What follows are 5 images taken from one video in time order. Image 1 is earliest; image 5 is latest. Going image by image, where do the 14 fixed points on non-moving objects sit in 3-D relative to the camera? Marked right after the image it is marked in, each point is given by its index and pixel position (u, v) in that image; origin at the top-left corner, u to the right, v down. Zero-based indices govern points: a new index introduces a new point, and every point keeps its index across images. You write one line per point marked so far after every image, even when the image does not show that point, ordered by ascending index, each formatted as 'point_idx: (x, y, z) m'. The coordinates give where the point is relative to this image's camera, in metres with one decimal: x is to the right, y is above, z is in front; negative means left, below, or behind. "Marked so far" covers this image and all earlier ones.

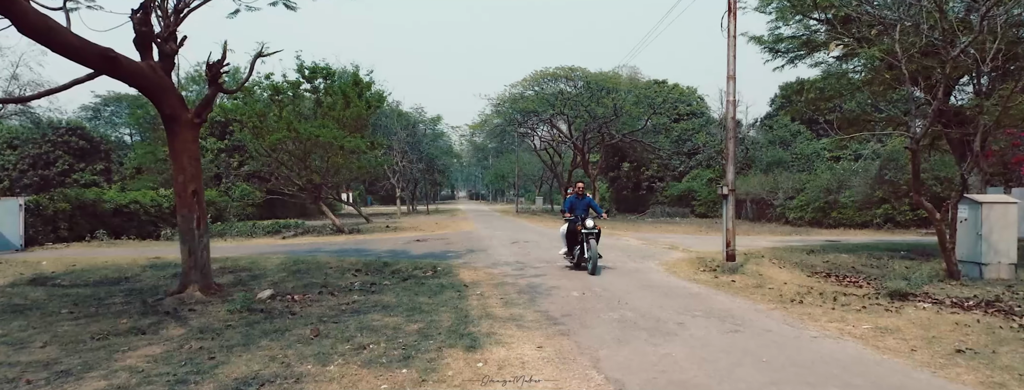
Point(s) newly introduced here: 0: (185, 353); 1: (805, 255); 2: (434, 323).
0: (-3.2, -1.5, +5.2) m
1: (+6.2, -1.3, +11.1) m
2: (-0.8, -1.4, +5.6) m
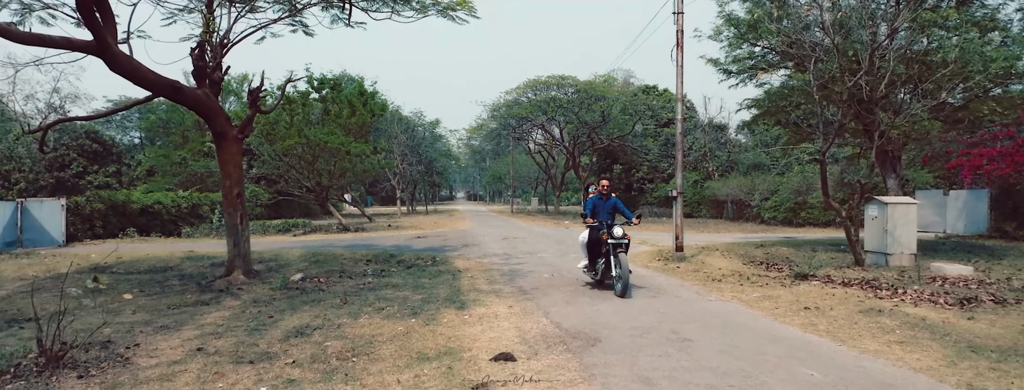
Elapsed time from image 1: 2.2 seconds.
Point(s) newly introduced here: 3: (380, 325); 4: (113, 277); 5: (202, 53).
0: (-3.5, -1.6, +7.0) m
1: (+5.9, -1.3, +12.9) m
2: (-1.1, -1.4, +7.4) m
3: (-1.5, -1.4, +5.9) m
4: (-8.0, -1.6, +10.5) m
5: (-5.4, +2.5, +9.2) m
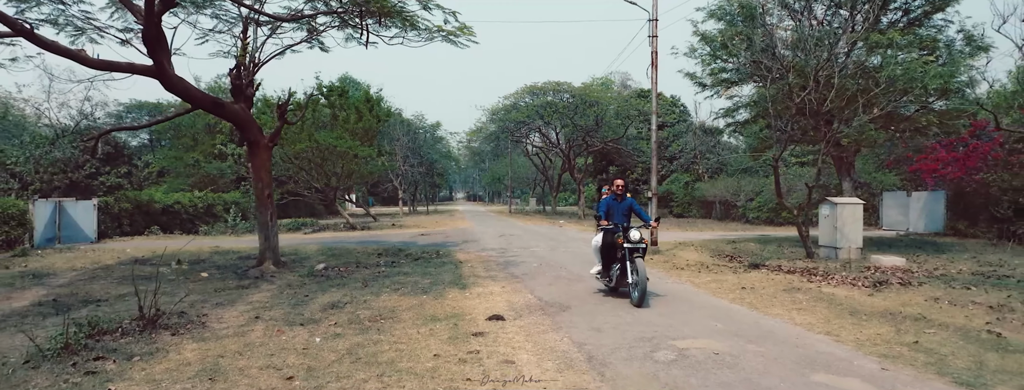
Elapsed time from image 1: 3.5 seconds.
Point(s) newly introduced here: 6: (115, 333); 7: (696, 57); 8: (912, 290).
0: (-3.6, -1.6, +8.4) m
1: (+5.8, -1.3, +14.4) m
2: (-1.2, -1.4, +8.8) m
3: (-1.6, -1.4, +7.3) m
4: (-8.1, -1.6, +12.0) m
5: (-5.5, +2.5, +10.6) m
6: (-4.5, -1.6, +6.0) m
7: (+5.1, +3.8, +14.4) m
8: (+5.8, -1.4, +7.7) m
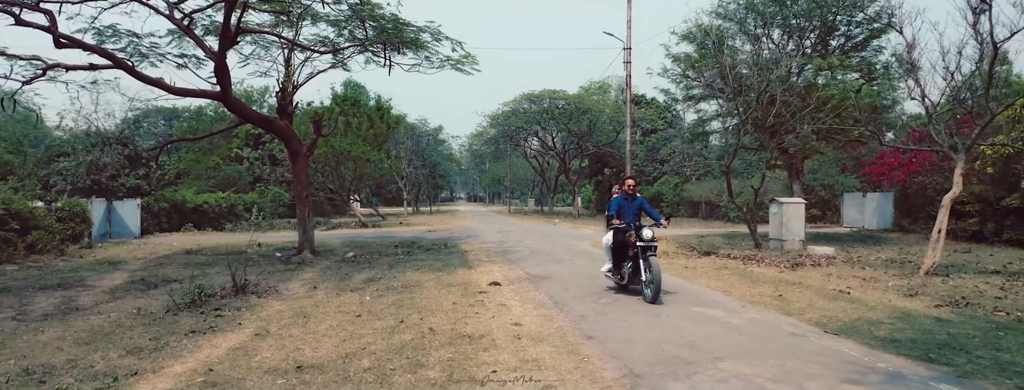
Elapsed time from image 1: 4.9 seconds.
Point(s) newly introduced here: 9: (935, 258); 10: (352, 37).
0: (-3.7, -1.6, +10.6) m
1: (+5.7, -1.3, +16.6) m
2: (-1.3, -1.4, +11.0) m
3: (-1.7, -1.5, +9.5) m
4: (-8.2, -1.6, +14.2) m
5: (-5.6, +2.5, +12.9) m
6: (-4.6, -1.6, +8.2) m
7: (+5.0, +3.8, +16.7) m
8: (+5.7, -1.4, +9.9) m
9: (+7.1, -1.1, +8.9) m
10: (-4.3, +4.3, +14.3) m
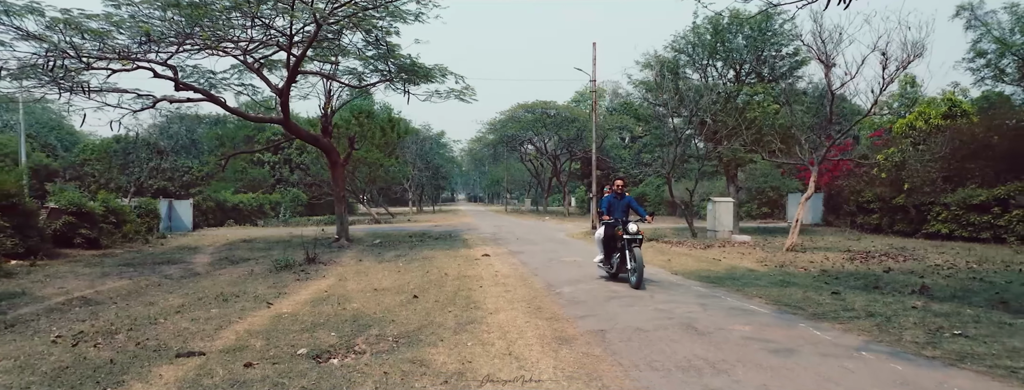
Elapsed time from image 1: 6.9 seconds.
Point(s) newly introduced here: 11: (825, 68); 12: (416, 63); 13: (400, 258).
0: (-4.0, -1.6, +14.4) m
1: (+5.4, -1.4, +20.4) m
2: (-1.6, -1.4, +14.8) m
3: (-2.0, -1.5, +13.3) m
4: (-8.5, -1.7, +18.0) m
5: (-5.9, +2.5, +16.7) m
6: (-4.9, -1.6, +12.0) m
7: (+4.7, +3.8, +20.5) m
8: (+5.4, -1.4, +13.7) m
9: (+6.8, -1.1, +12.7) m
10: (-4.7, +4.3, +18.1) m
11: (+7.6, +3.1, +12.8) m
12: (-3.2, +4.4, +17.2) m
13: (-2.7, -1.5, +12.6) m
